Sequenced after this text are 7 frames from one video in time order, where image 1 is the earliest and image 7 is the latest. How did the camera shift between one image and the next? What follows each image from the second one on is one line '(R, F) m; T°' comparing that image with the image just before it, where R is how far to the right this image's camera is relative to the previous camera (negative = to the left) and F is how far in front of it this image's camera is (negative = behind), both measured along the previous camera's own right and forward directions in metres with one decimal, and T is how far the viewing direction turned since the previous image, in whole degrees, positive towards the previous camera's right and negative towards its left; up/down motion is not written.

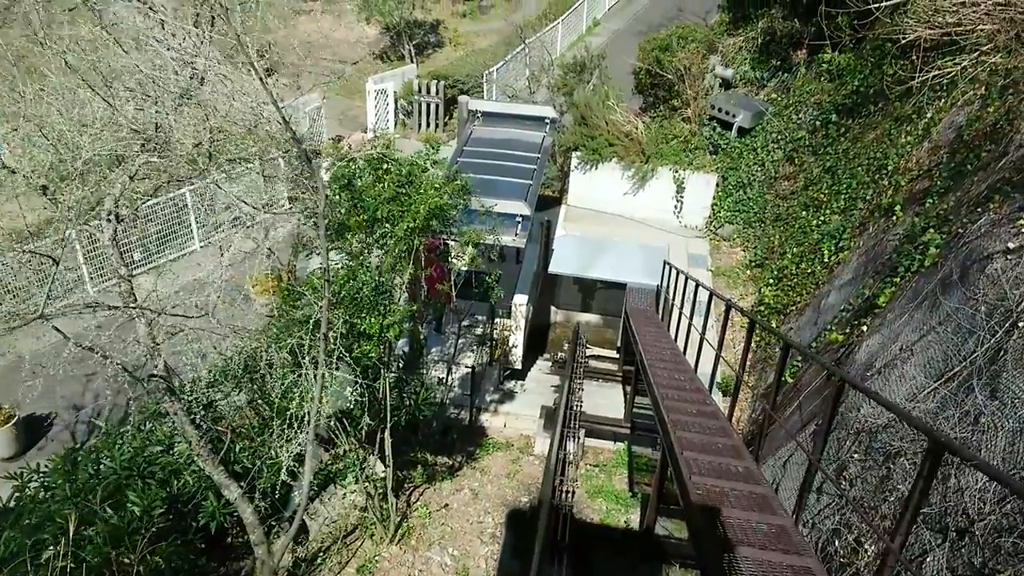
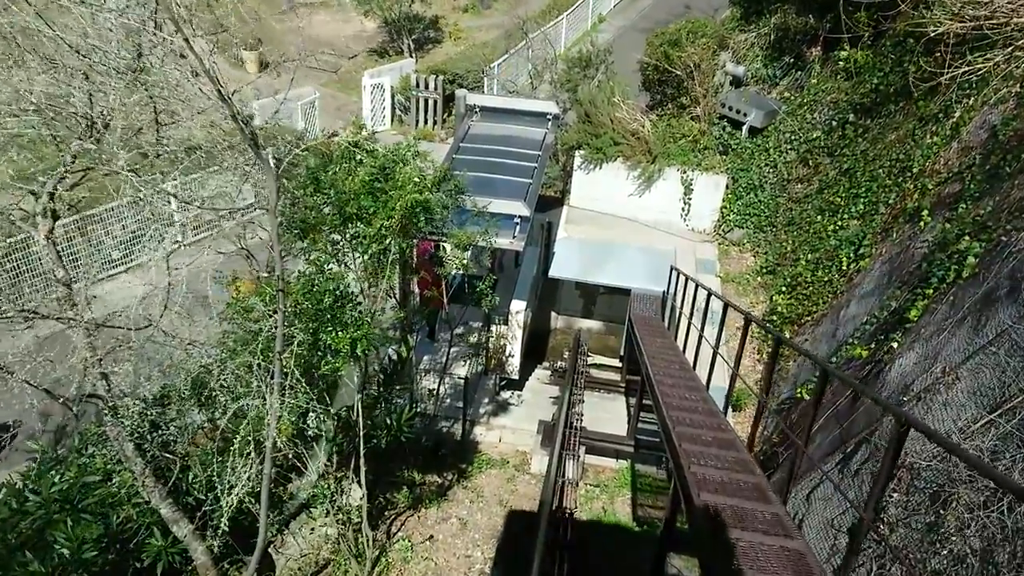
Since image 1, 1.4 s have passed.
(0.0, +0.5) m; 0°
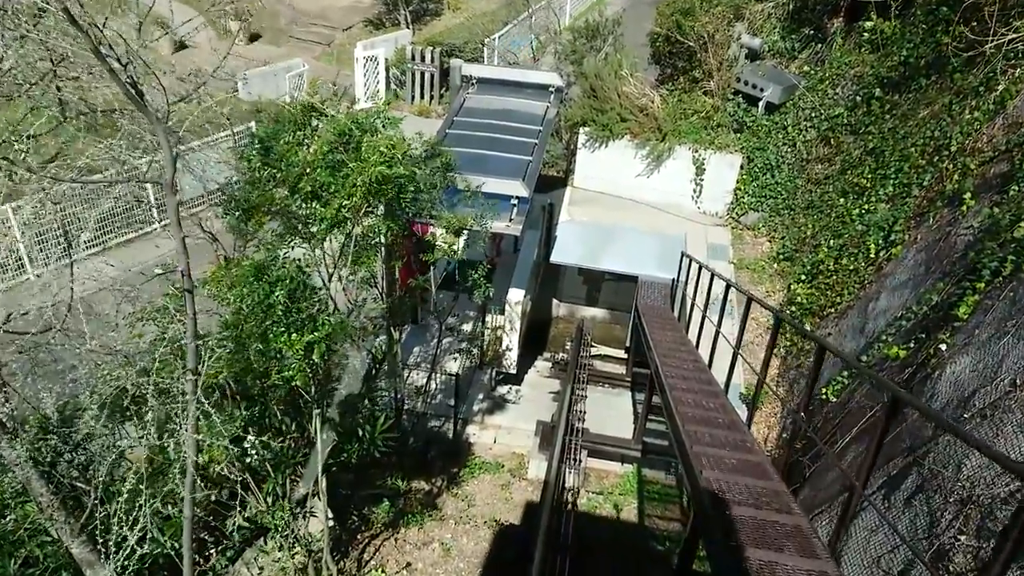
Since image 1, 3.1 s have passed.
(+0.1, +0.6) m; 0°
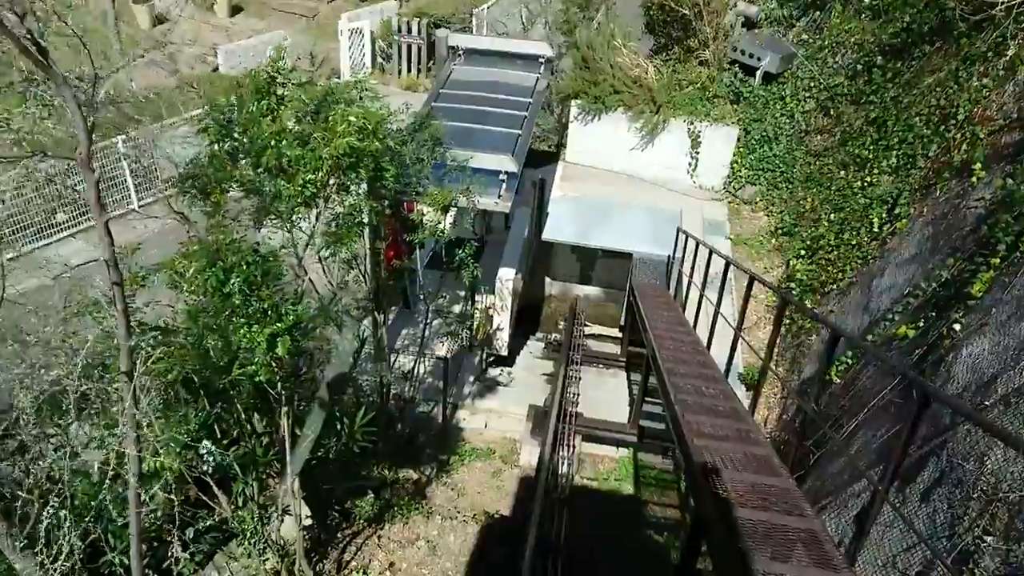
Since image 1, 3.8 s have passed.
(0.0, +0.3) m; 0°
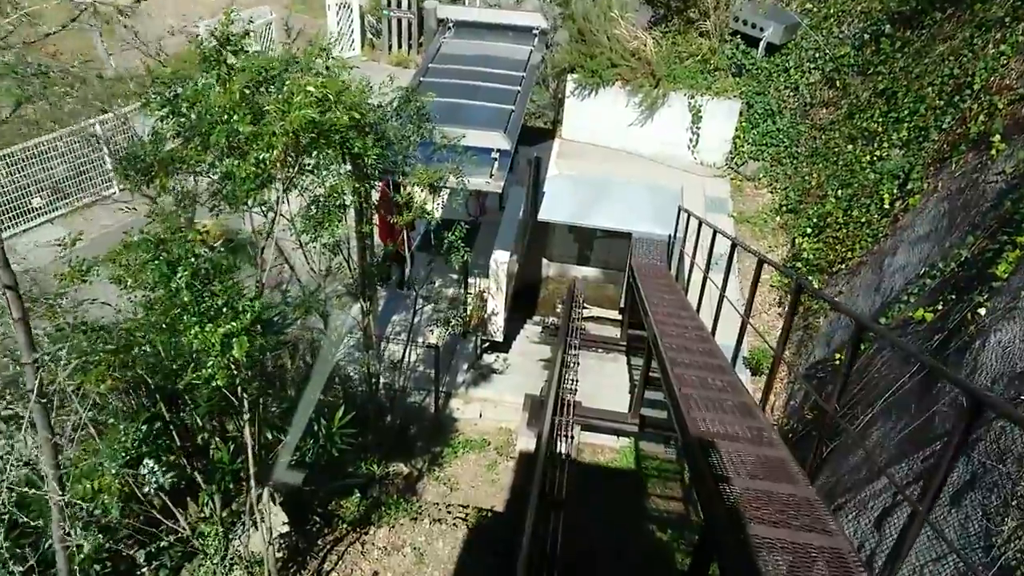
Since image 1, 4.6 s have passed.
(0.0, +0.3) m; 0°
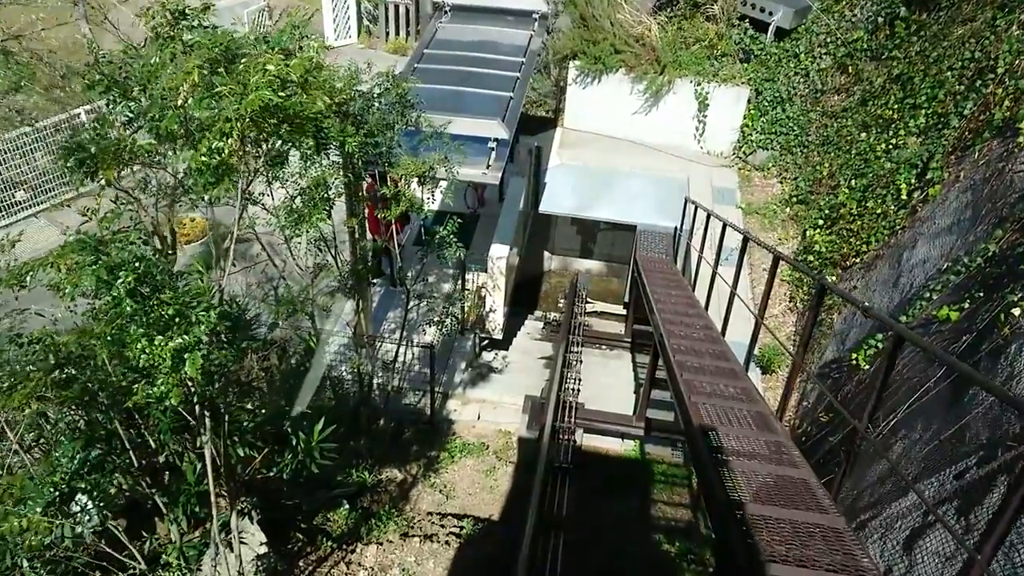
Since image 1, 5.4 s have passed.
(0.0, +0.3) m; 0°
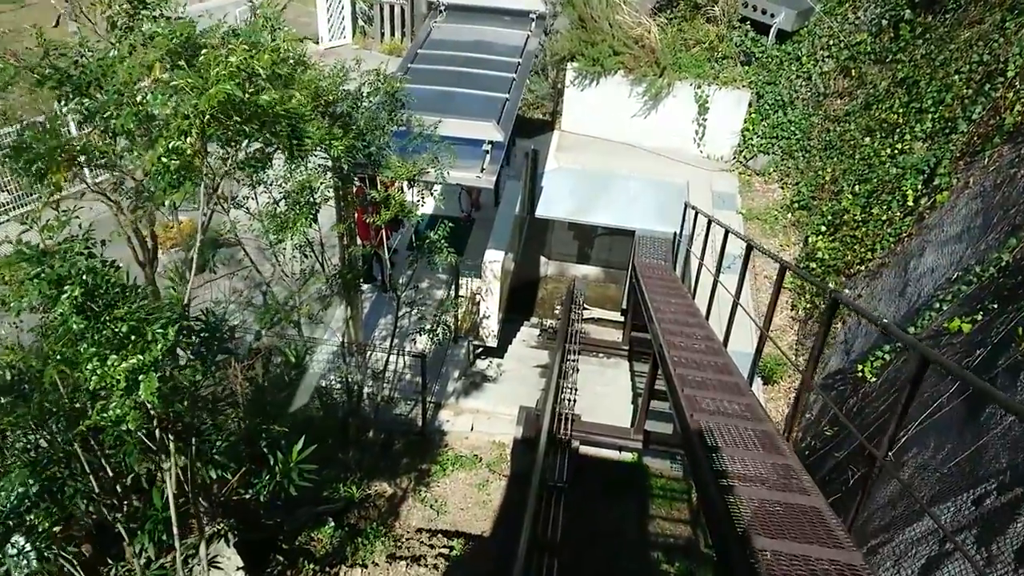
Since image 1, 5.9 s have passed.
(0.0, +0.2) m; 0°
